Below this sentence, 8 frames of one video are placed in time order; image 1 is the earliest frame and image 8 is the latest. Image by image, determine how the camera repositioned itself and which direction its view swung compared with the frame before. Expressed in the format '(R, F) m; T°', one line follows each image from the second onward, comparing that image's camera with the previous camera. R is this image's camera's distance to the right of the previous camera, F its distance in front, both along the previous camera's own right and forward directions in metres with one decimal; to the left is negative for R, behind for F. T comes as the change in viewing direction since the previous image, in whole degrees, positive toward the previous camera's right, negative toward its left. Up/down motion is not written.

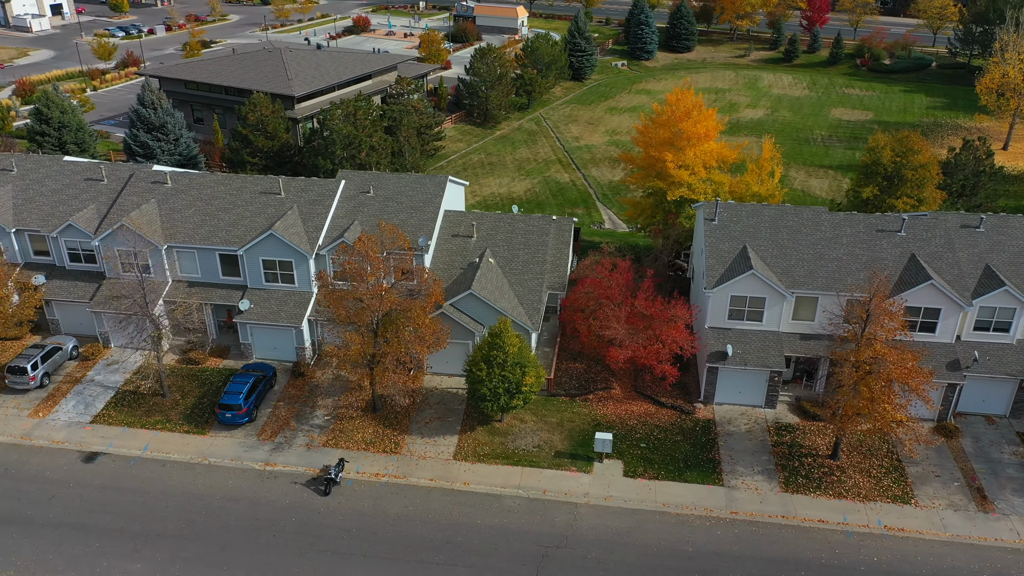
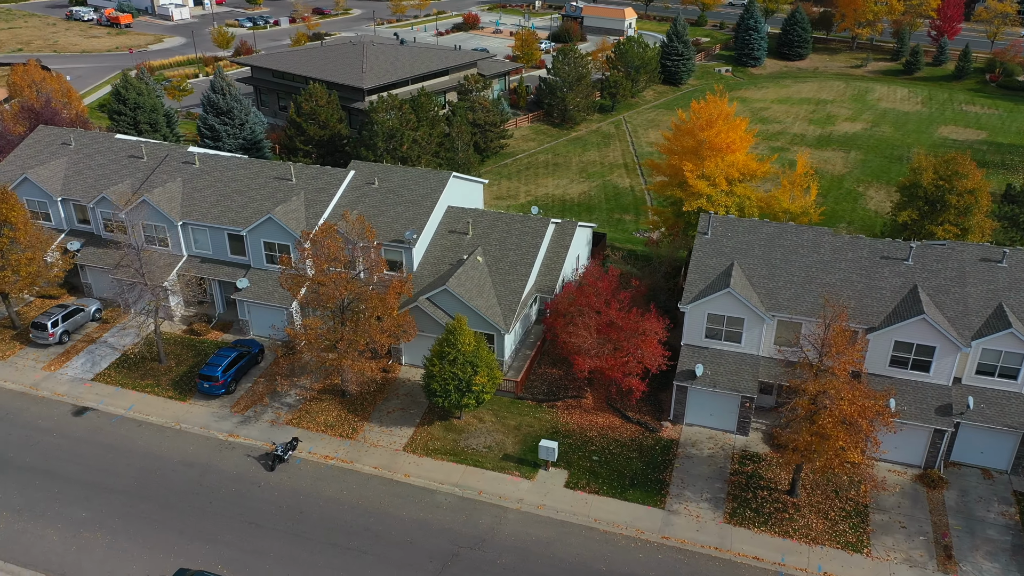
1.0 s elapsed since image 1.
(+6.0, +0.6) m; -9°
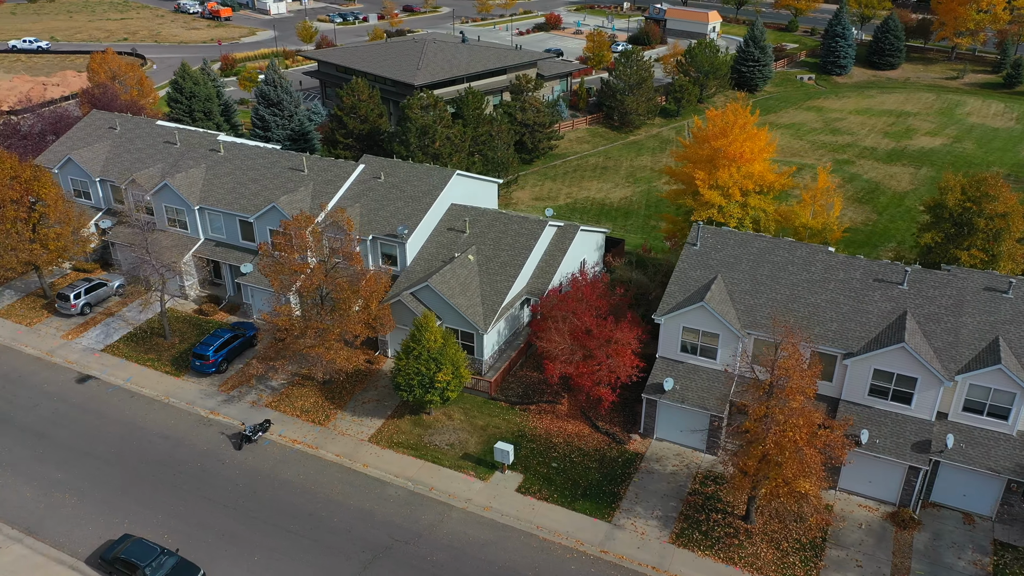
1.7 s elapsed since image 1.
(+4.5, +0.3) m; -7°
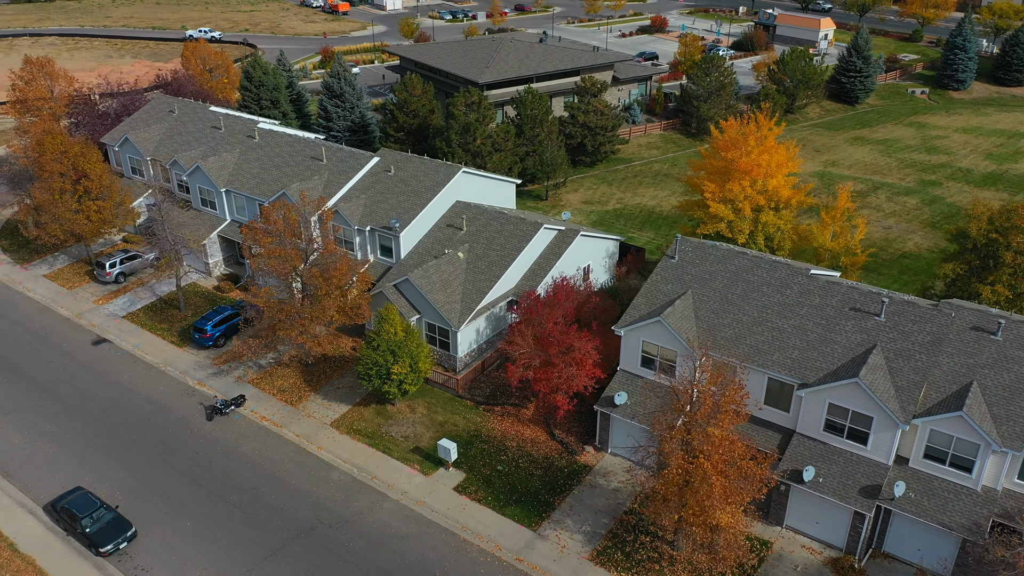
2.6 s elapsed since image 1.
(+5.8, +0.5) m; -9°
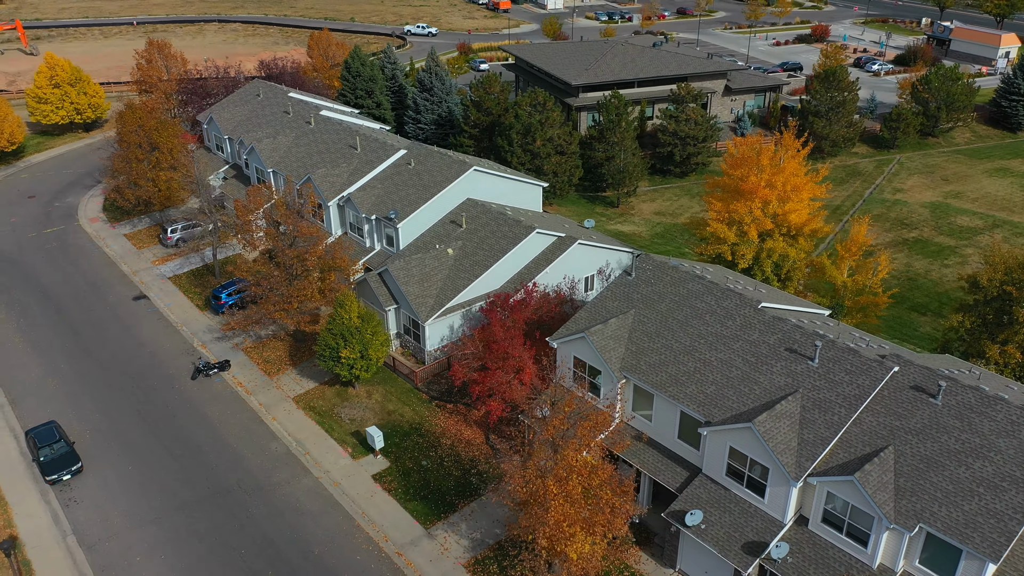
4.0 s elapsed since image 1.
(+8.3, +1.0) m; -13°
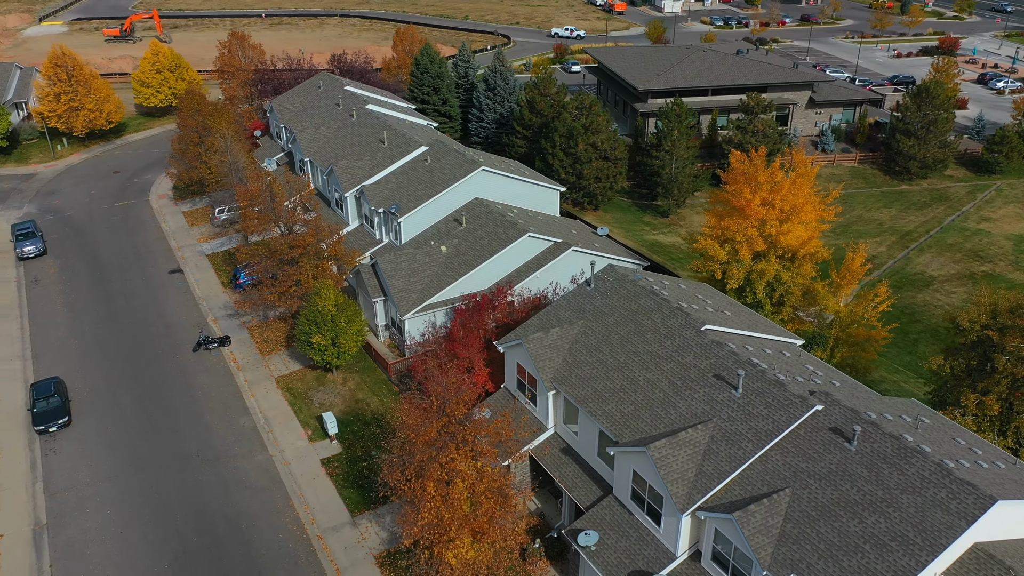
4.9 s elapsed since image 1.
(+6.0, +0.5) m; -9°
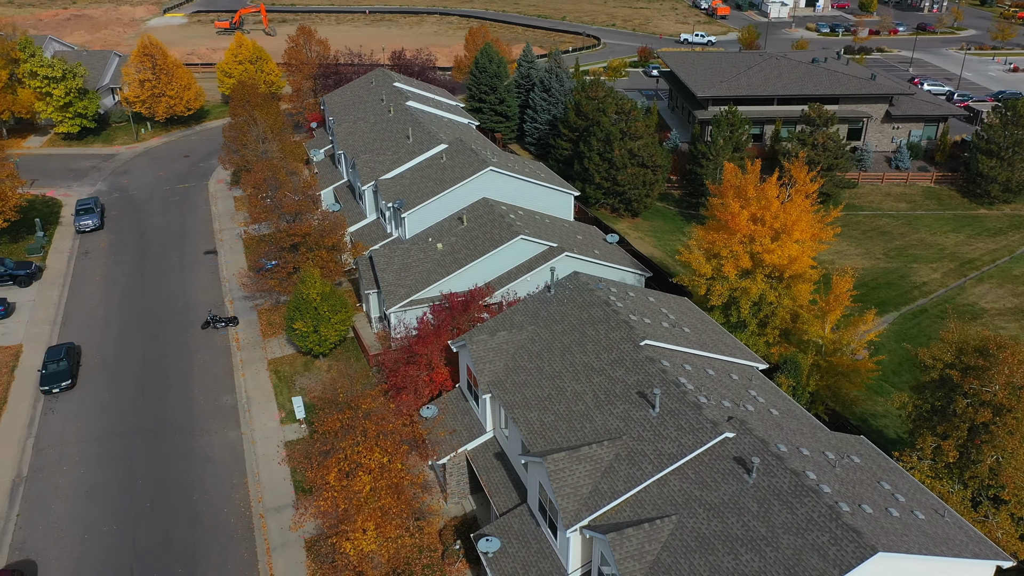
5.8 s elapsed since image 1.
(+5.2, +0.4) m; -8°
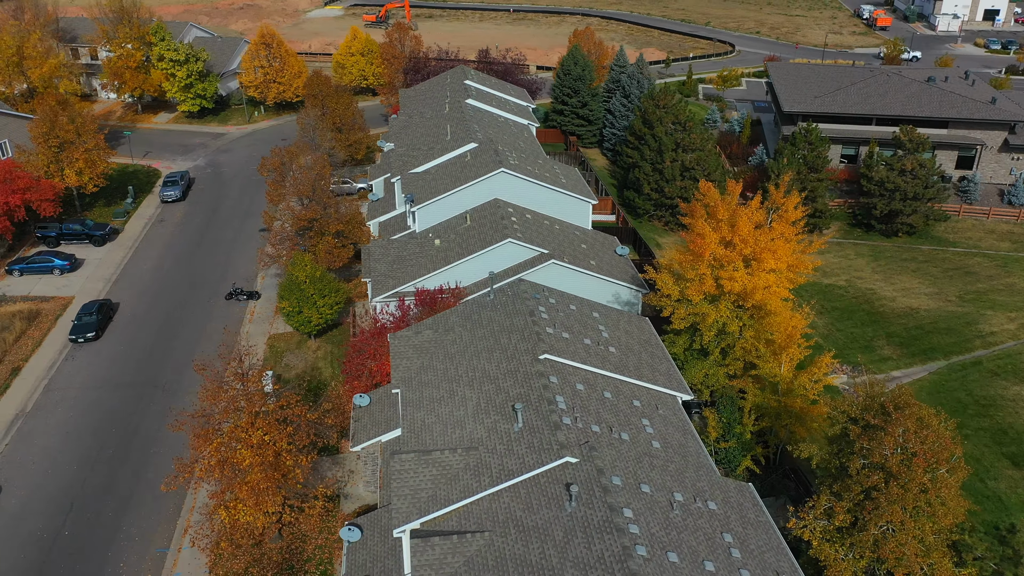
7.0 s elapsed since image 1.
(+7.5, +0.7) m; -12°
